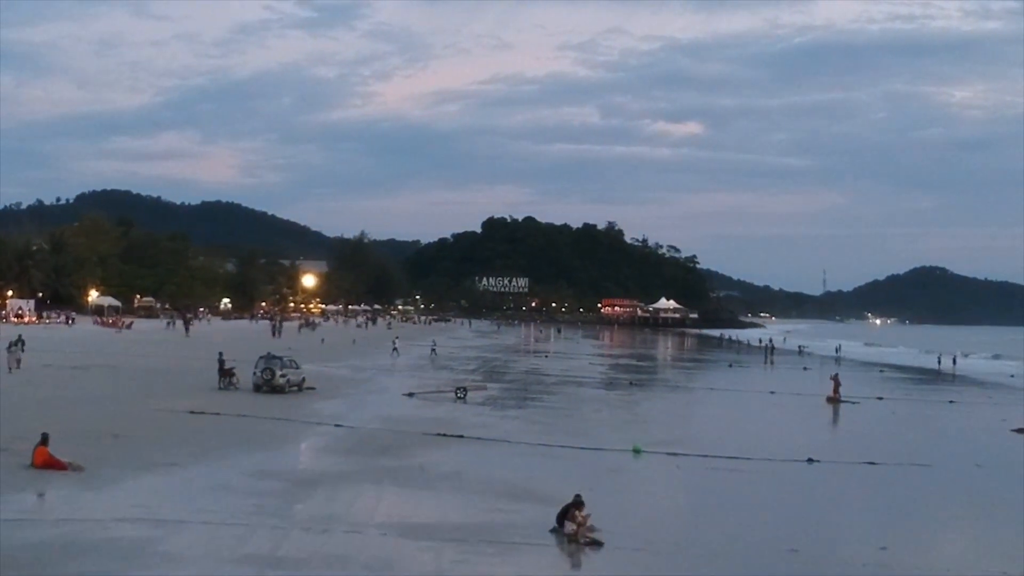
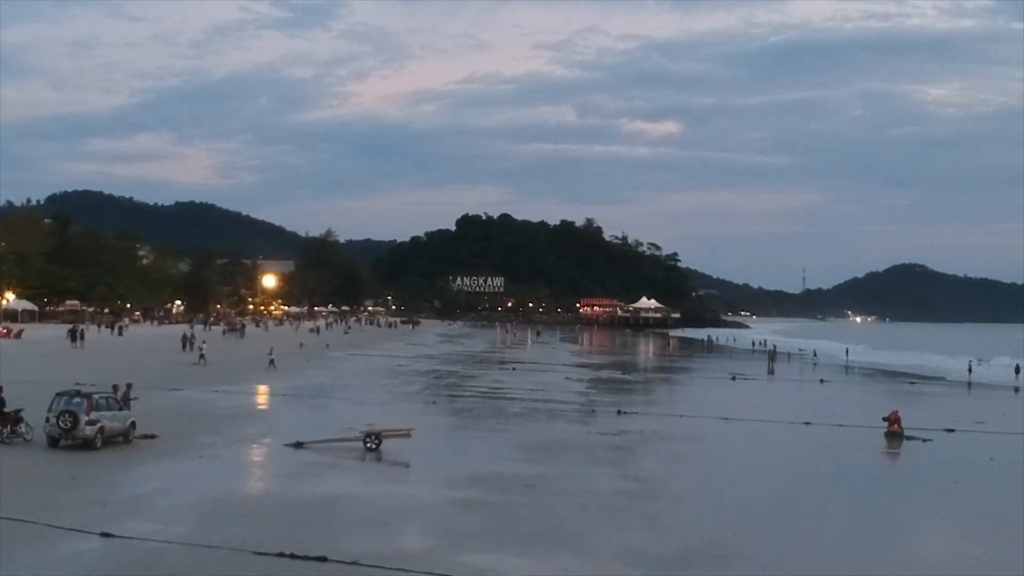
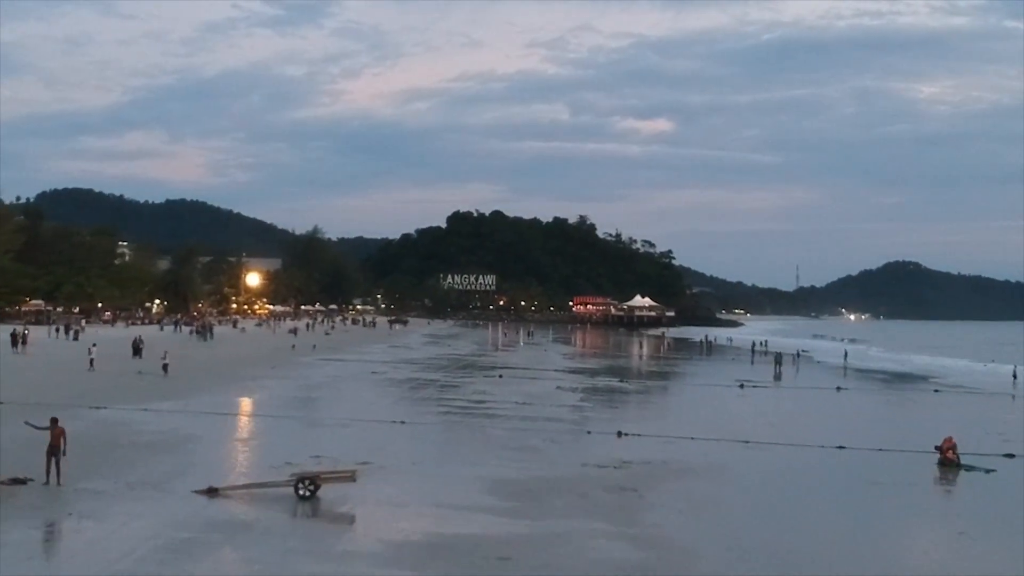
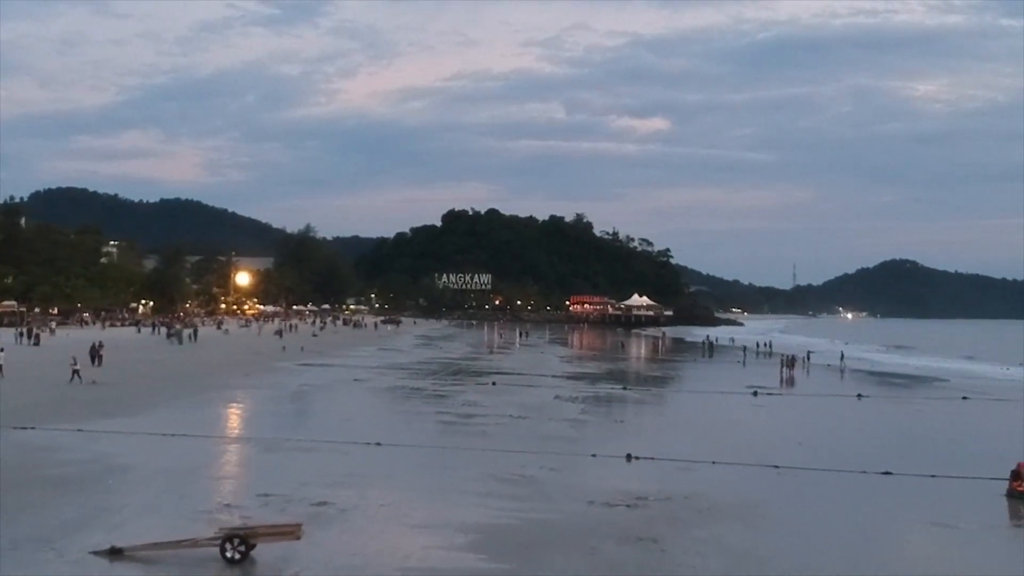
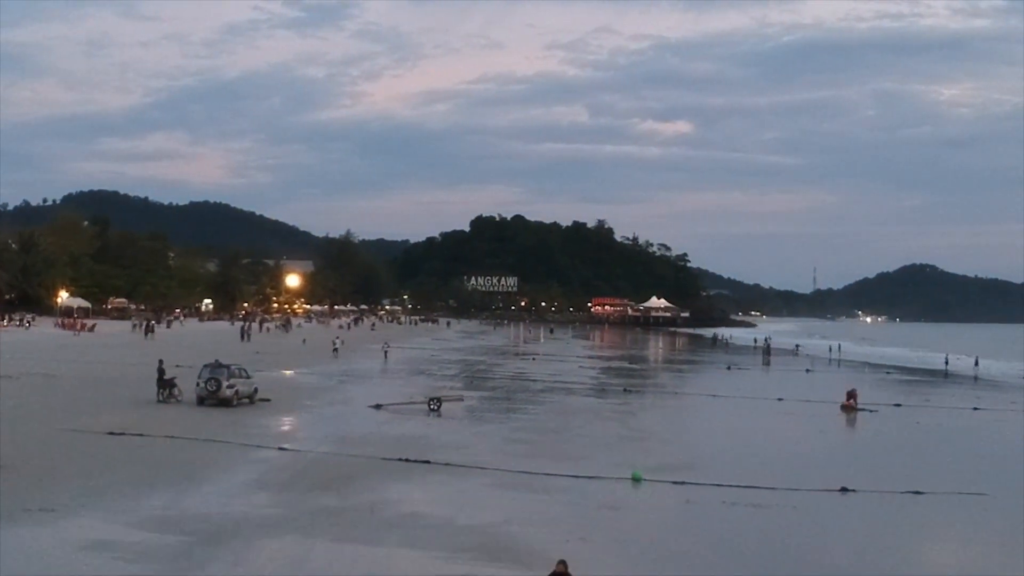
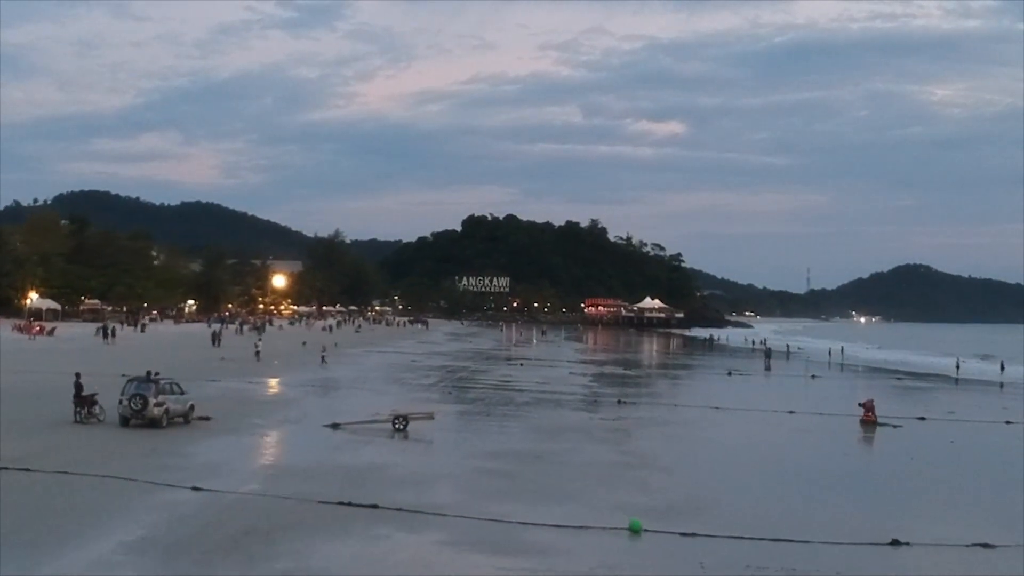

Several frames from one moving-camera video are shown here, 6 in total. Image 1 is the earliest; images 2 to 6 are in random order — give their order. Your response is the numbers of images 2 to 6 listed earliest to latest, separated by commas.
5, 6, 2, 3, 4
